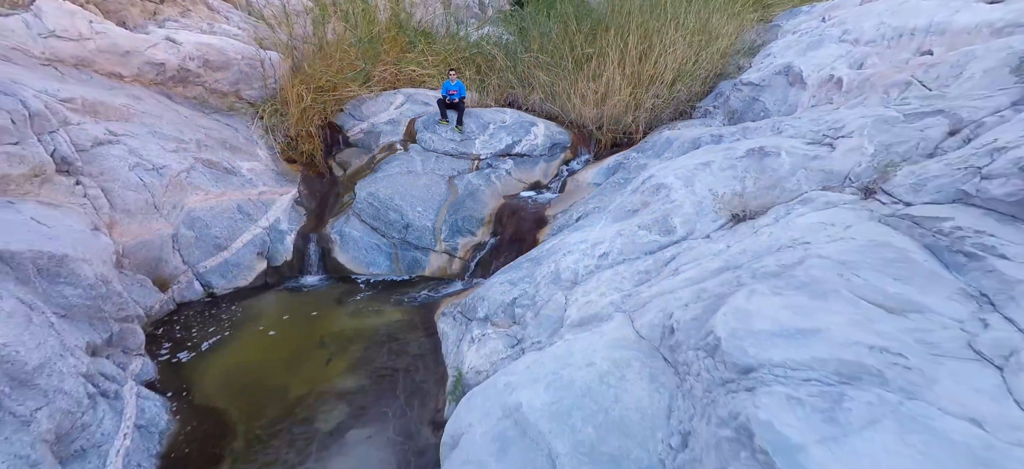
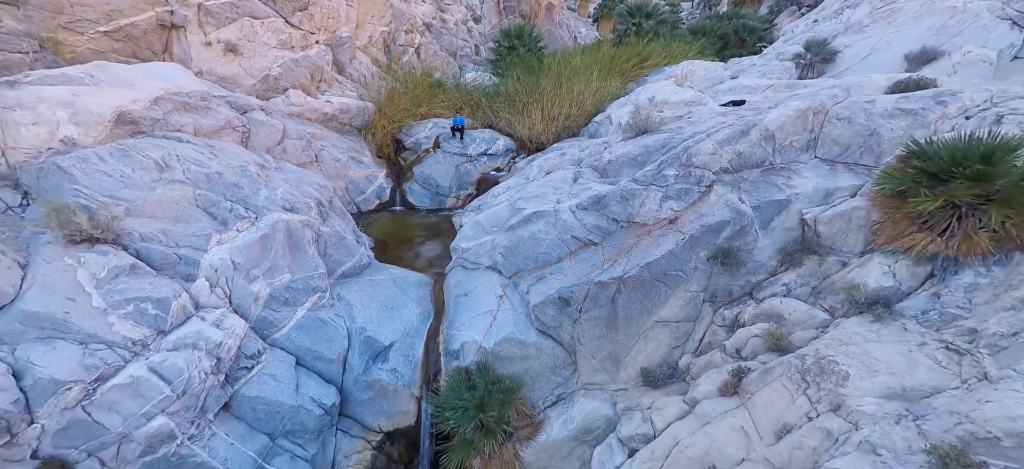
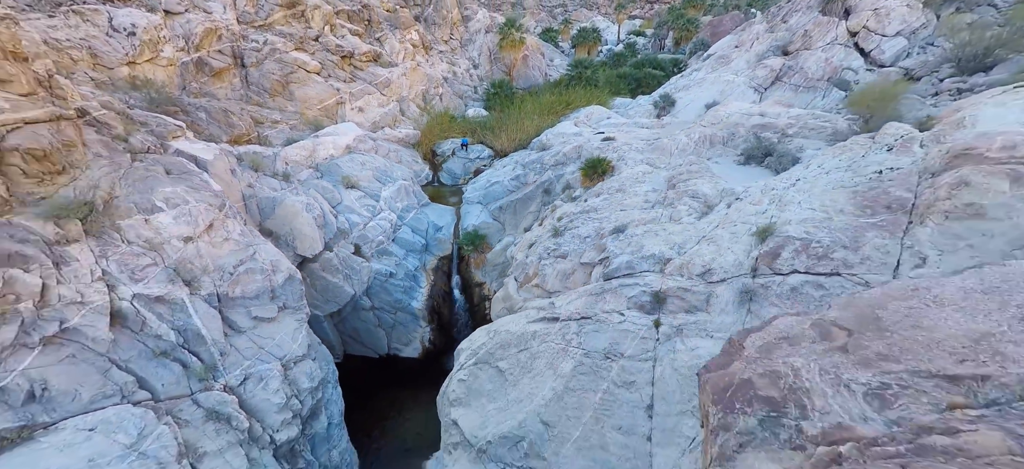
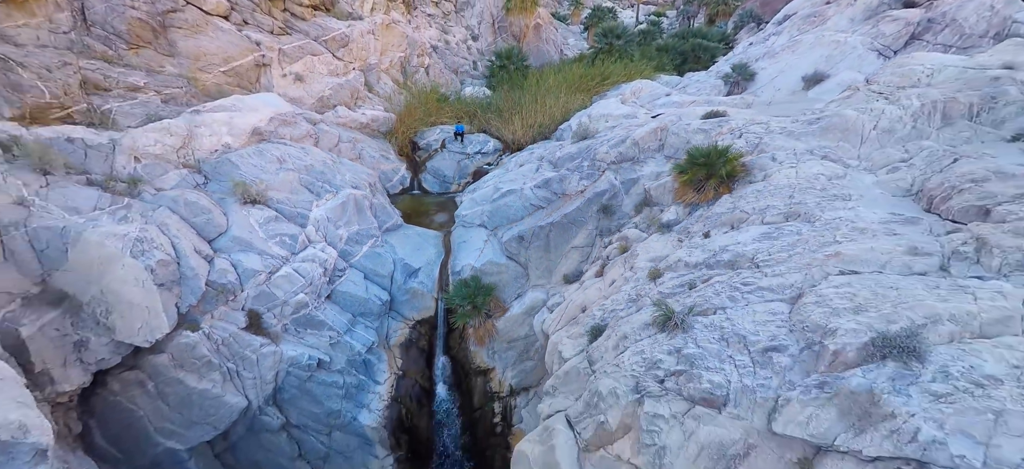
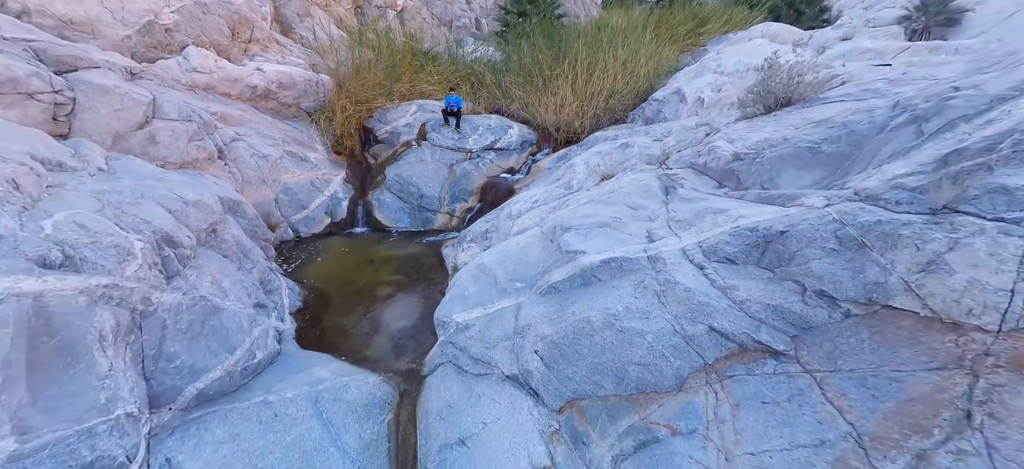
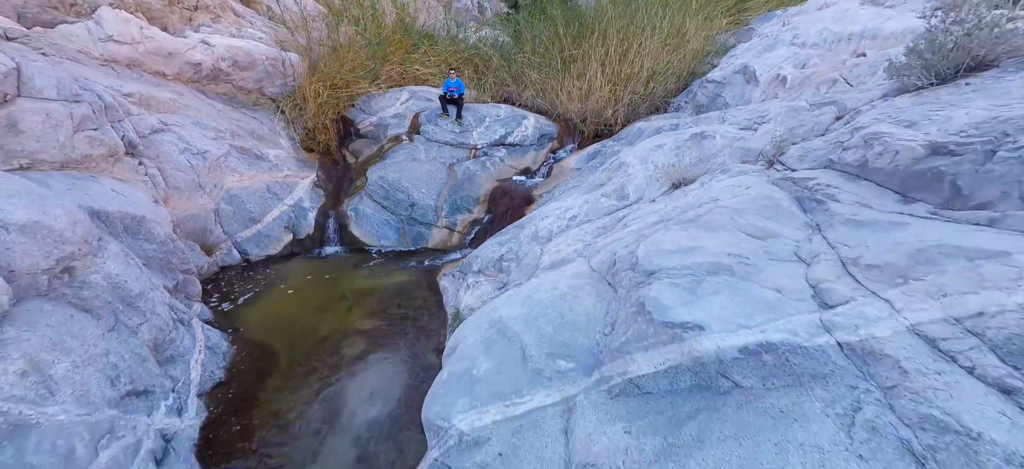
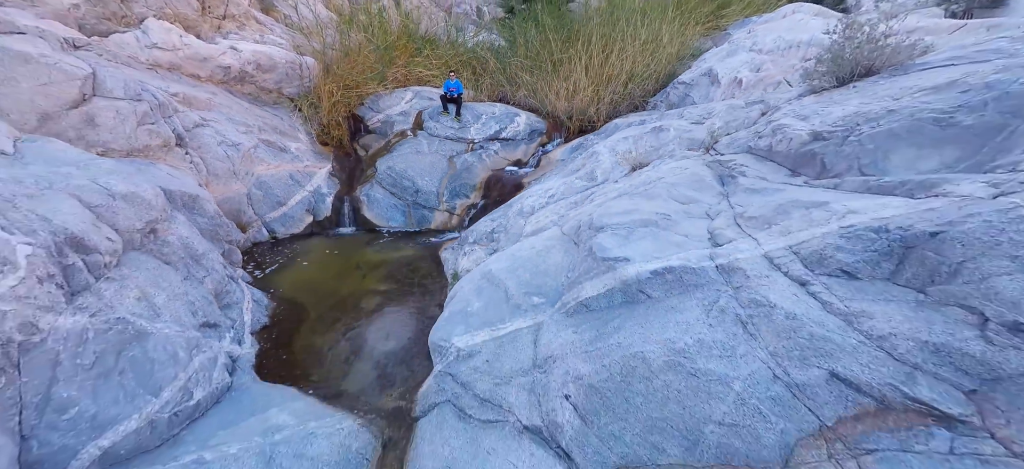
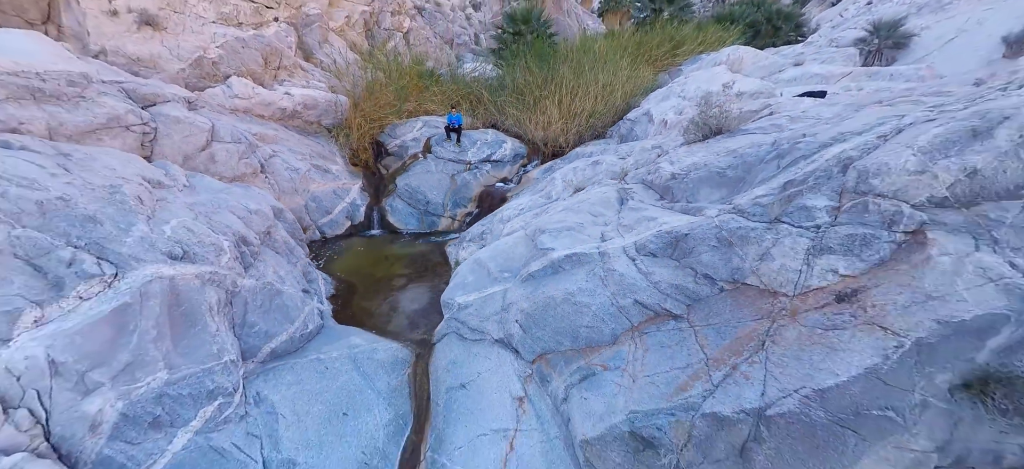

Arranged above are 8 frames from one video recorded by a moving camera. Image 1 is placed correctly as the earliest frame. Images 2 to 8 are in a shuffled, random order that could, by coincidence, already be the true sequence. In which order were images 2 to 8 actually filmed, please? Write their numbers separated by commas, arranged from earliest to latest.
6, 7, 5, 8, 2, 4, 3
